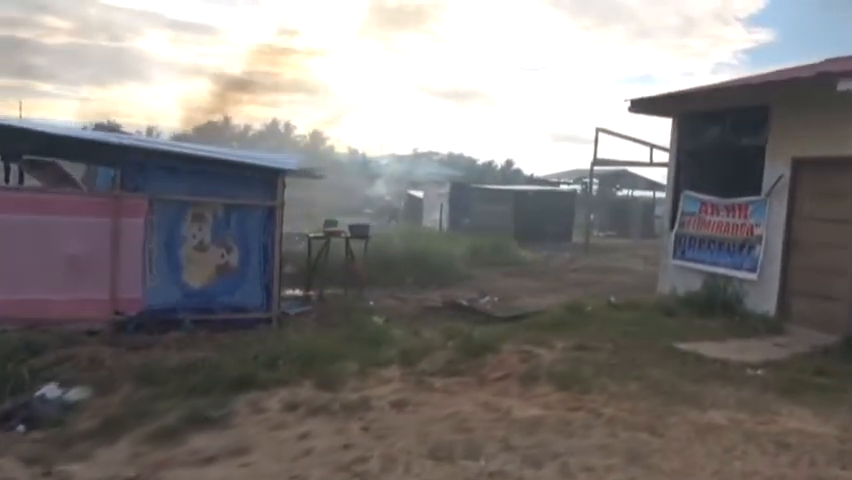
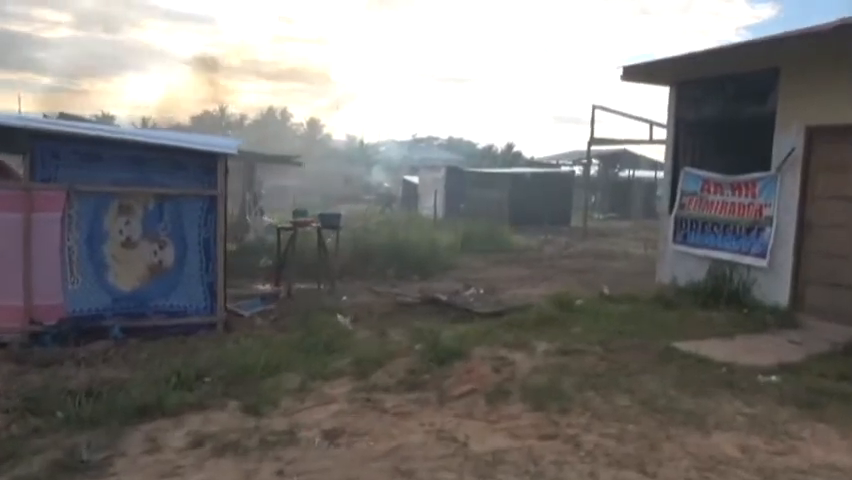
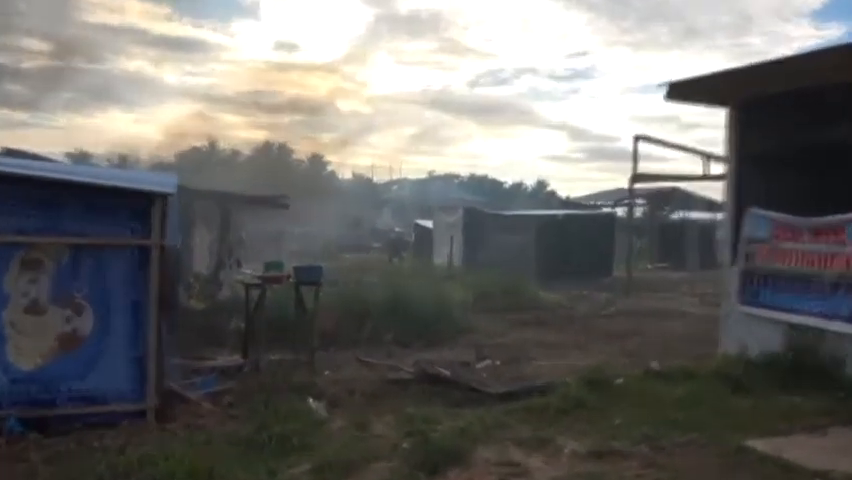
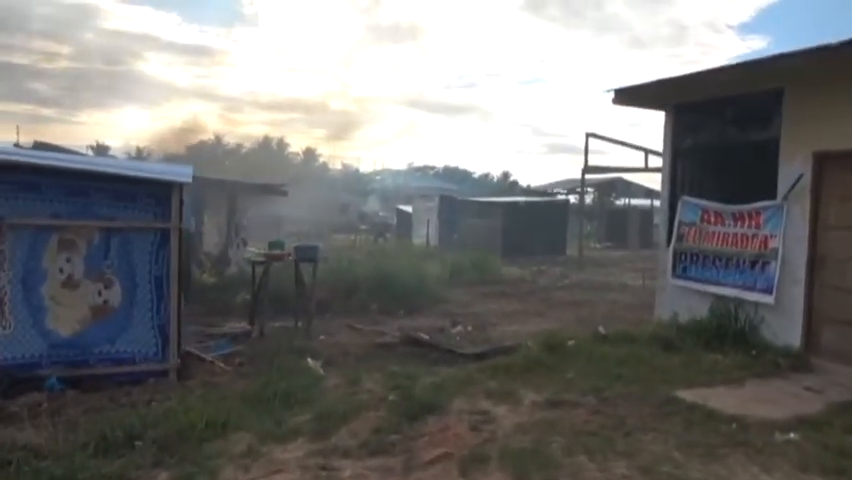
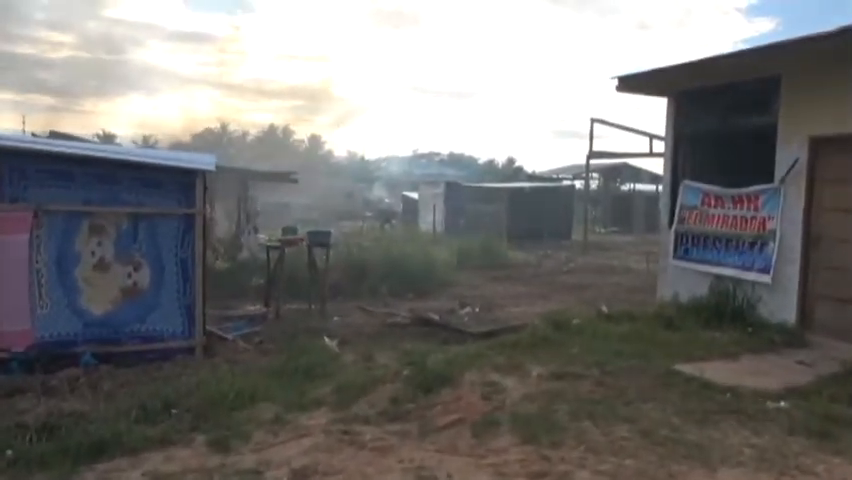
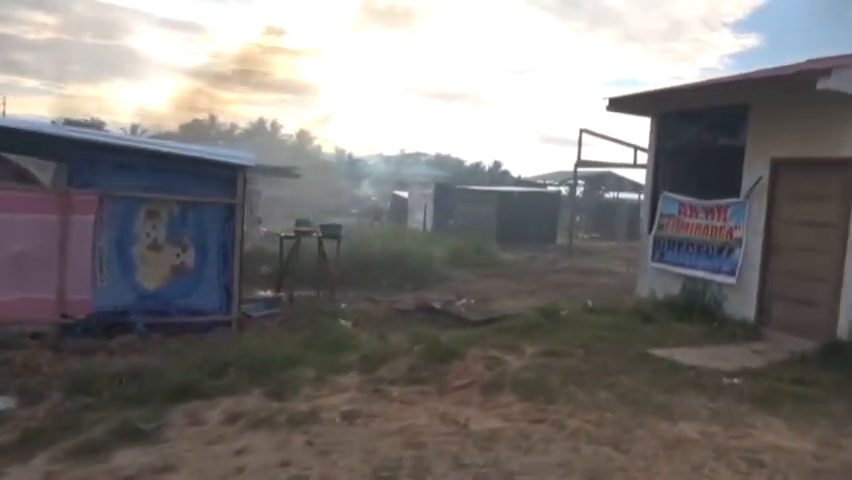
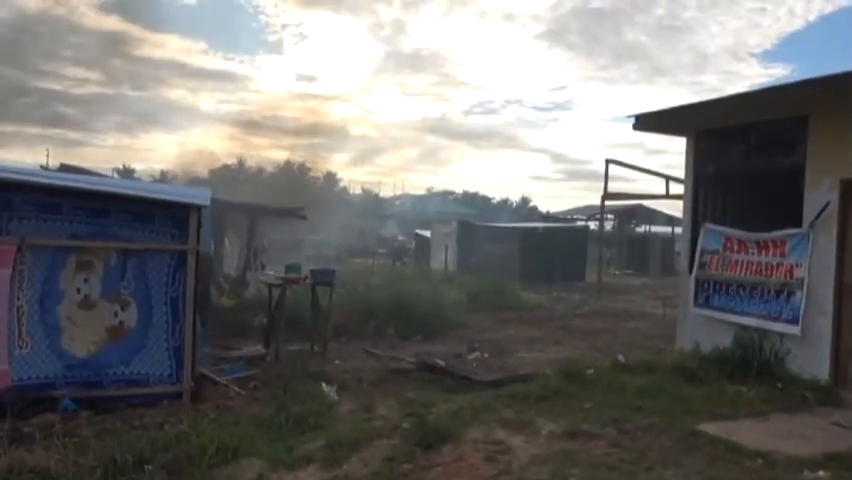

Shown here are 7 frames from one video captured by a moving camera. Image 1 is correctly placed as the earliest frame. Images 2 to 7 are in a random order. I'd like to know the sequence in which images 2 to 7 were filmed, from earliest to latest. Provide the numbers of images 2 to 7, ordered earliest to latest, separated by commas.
6, 2, 5, 4, 7, 3
